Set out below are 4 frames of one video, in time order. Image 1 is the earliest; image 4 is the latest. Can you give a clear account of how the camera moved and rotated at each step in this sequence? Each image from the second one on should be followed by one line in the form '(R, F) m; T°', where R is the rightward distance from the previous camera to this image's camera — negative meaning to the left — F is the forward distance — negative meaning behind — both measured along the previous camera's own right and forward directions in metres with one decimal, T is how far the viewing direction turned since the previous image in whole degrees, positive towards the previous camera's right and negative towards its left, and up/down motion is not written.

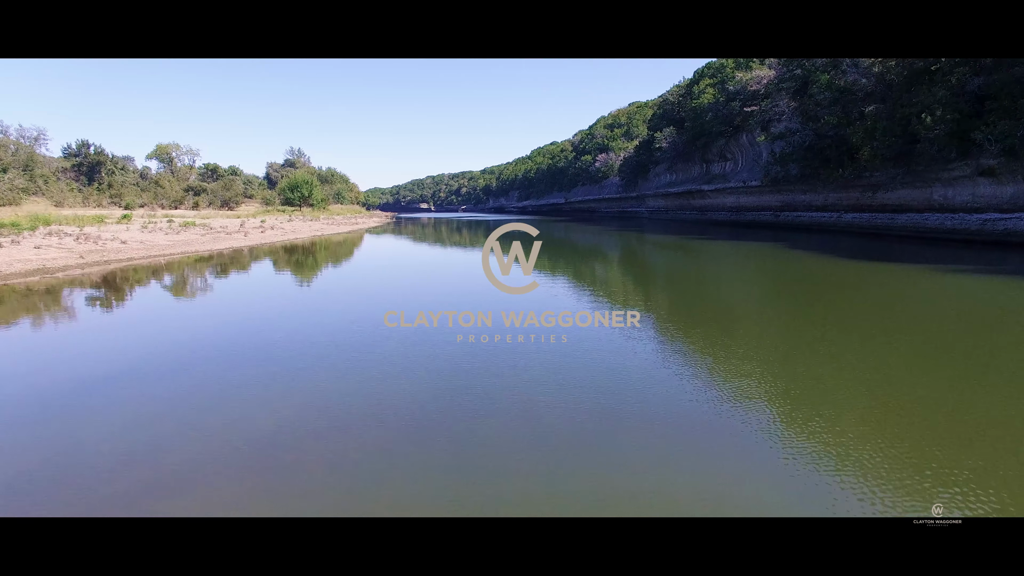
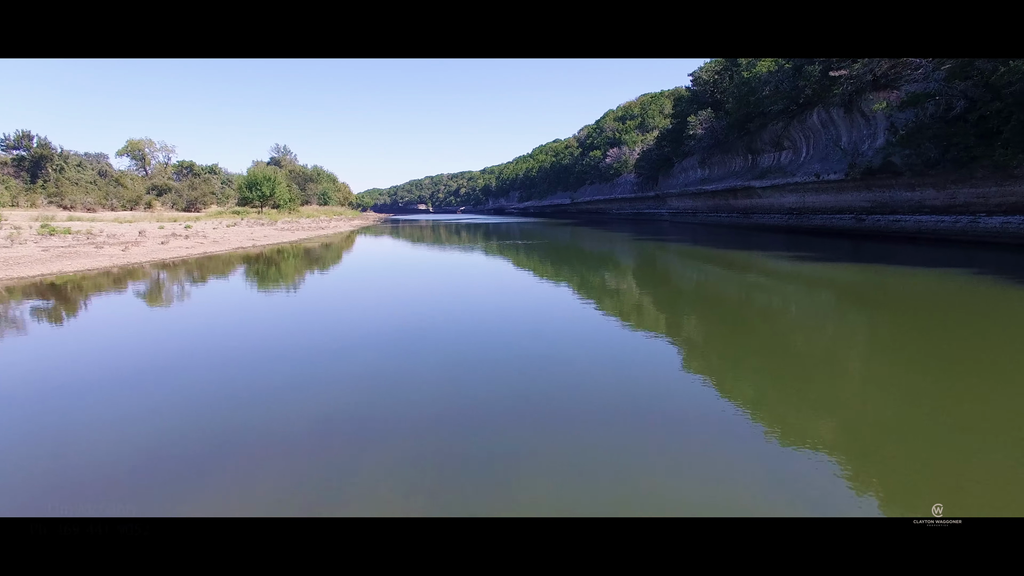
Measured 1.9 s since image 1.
(0.0, +0.5) m; 0°
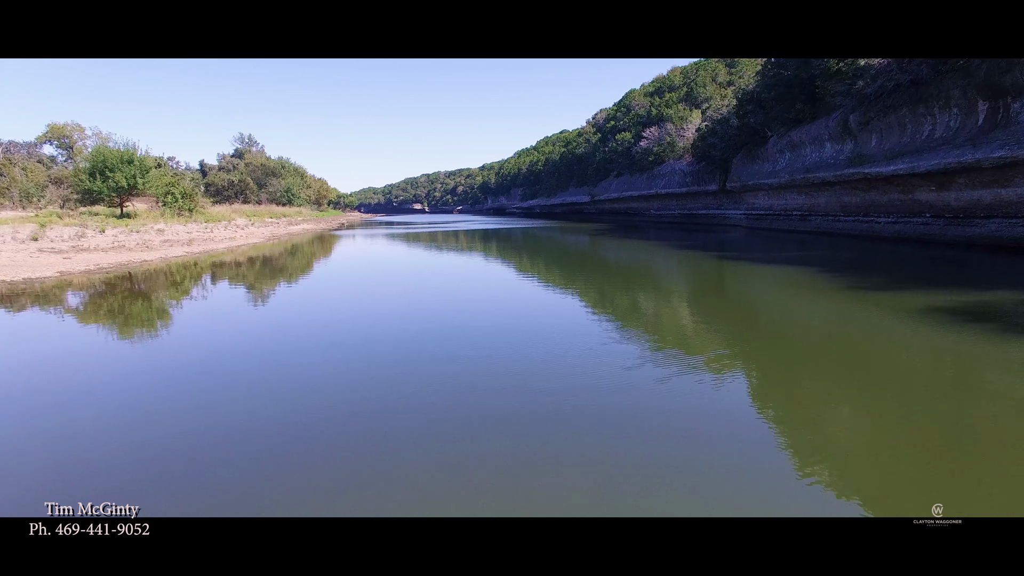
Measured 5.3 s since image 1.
(0.0, +1.0) m; 0°
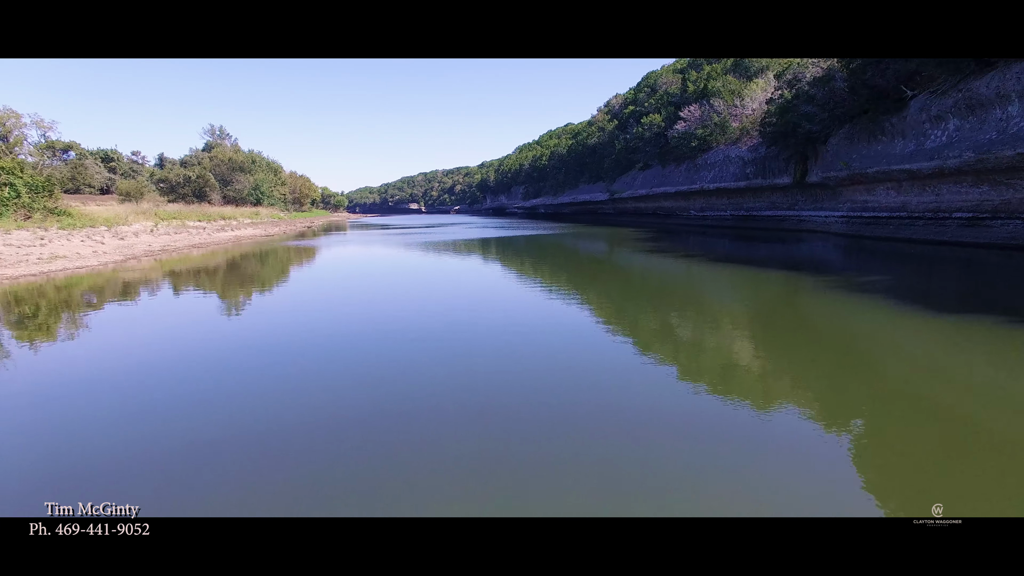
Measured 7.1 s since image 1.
(0.0, +0.7) m; 0°
